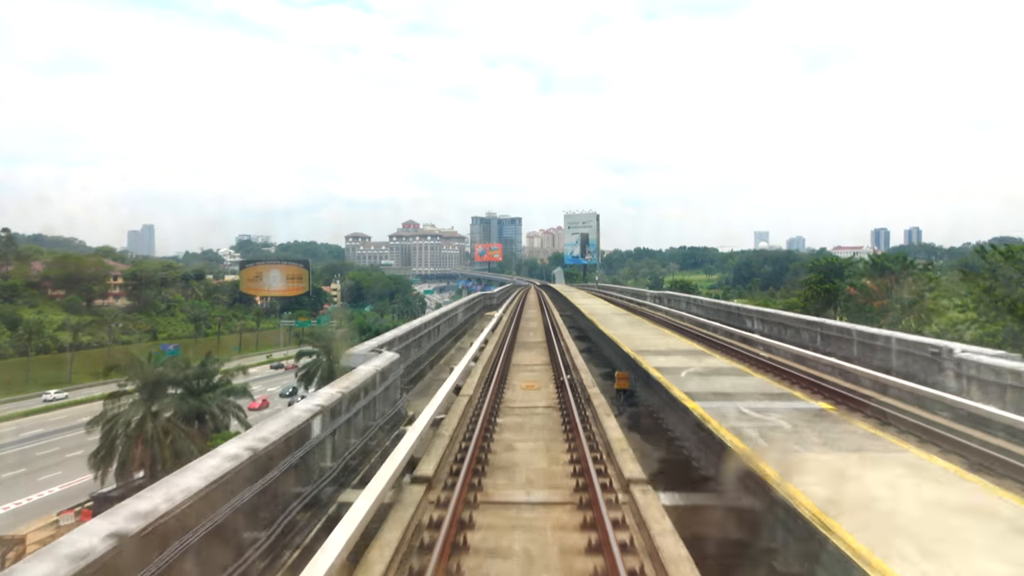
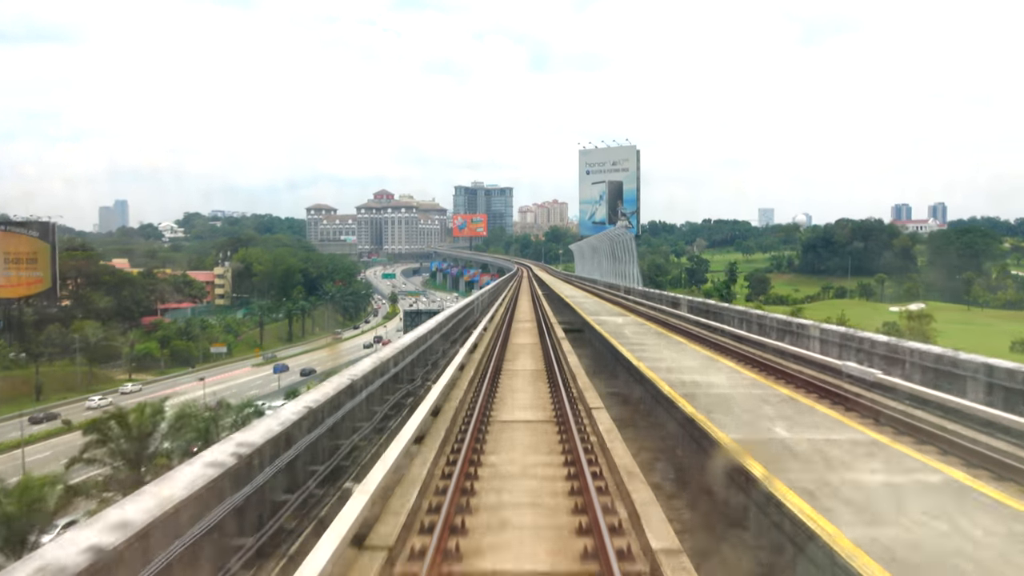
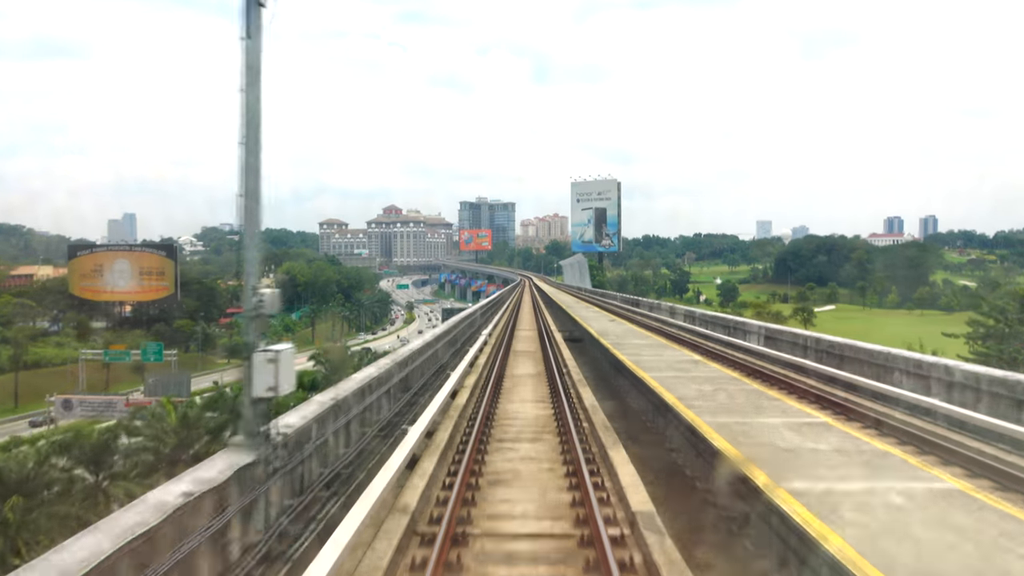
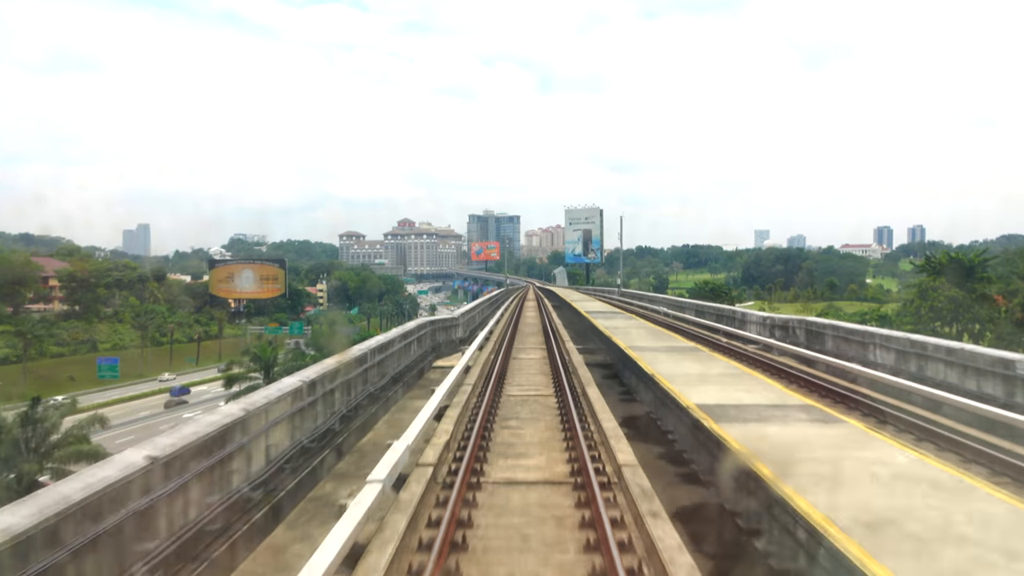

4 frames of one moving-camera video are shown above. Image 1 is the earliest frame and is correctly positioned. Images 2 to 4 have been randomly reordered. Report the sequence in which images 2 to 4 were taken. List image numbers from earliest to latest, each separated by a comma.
4, 3, 2
